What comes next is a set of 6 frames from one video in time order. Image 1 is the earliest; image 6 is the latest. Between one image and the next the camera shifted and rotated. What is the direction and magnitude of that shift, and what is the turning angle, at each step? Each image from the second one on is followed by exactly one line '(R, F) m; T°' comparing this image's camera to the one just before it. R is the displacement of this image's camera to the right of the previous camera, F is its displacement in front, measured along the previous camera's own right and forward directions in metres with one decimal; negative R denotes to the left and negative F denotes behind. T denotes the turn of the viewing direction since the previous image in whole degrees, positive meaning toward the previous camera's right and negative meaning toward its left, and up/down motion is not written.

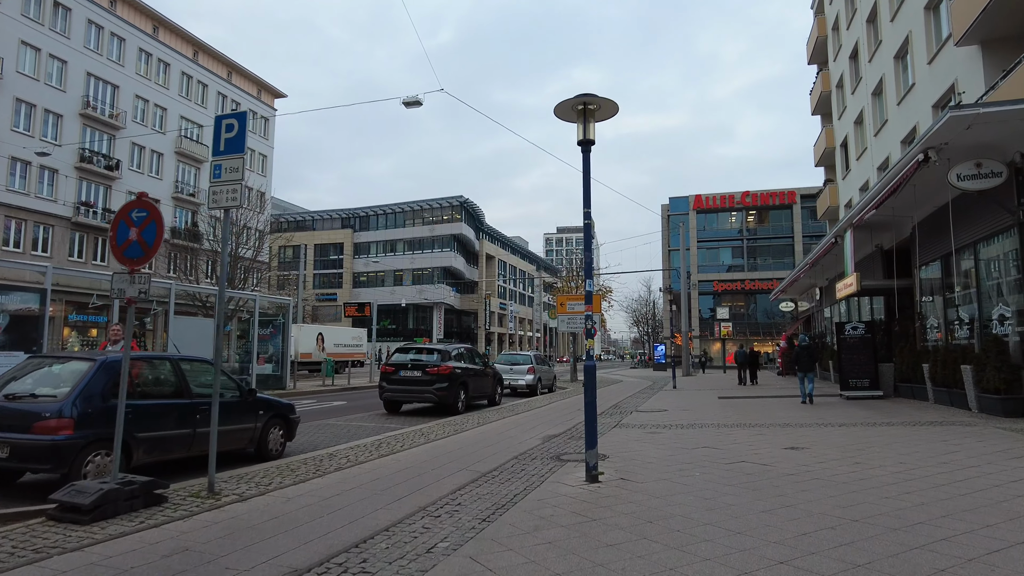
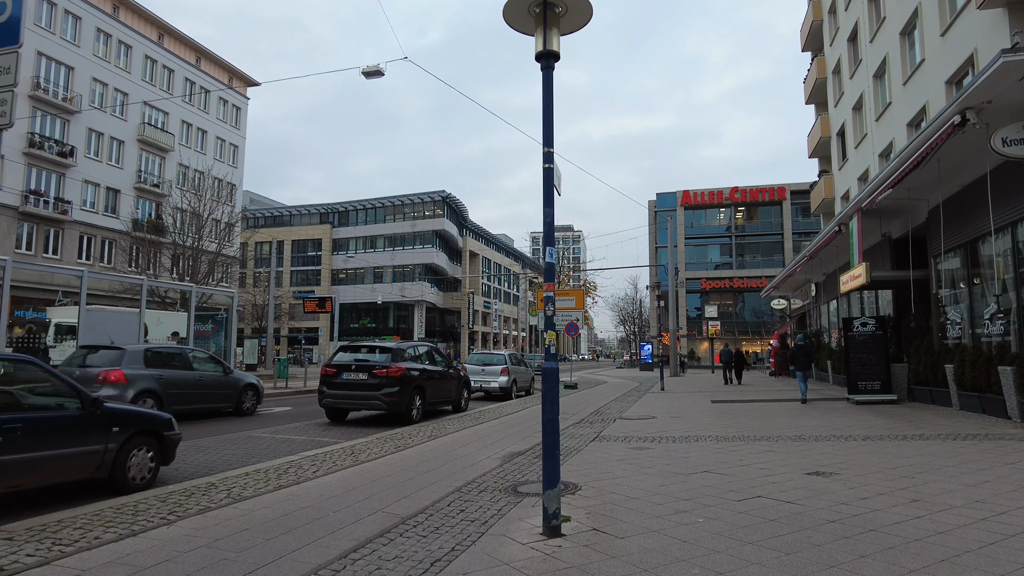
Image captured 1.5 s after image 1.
(+0.4, +2.0) m; +1°
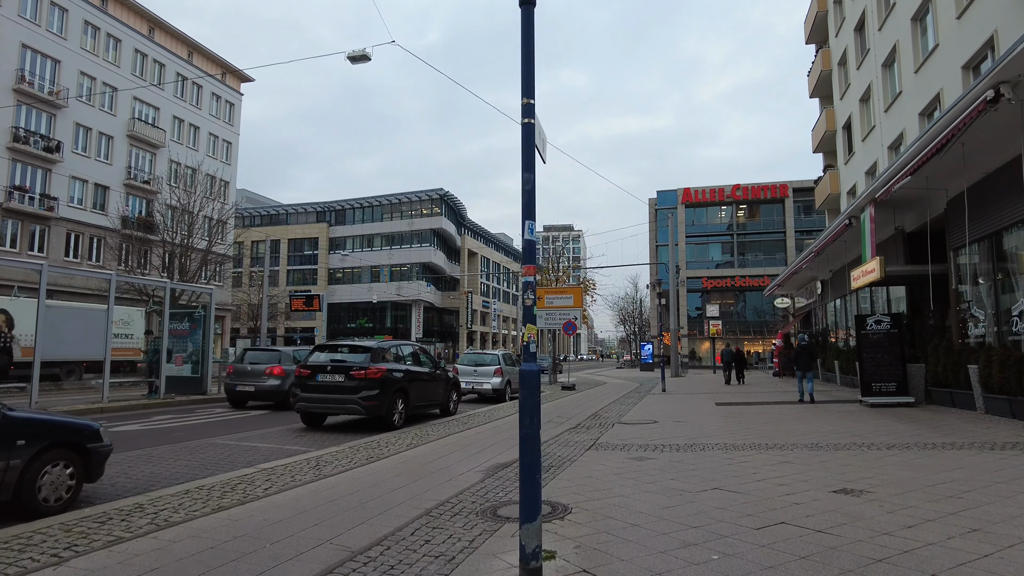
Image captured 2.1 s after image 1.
(+0.2, +0.9) m; 0°
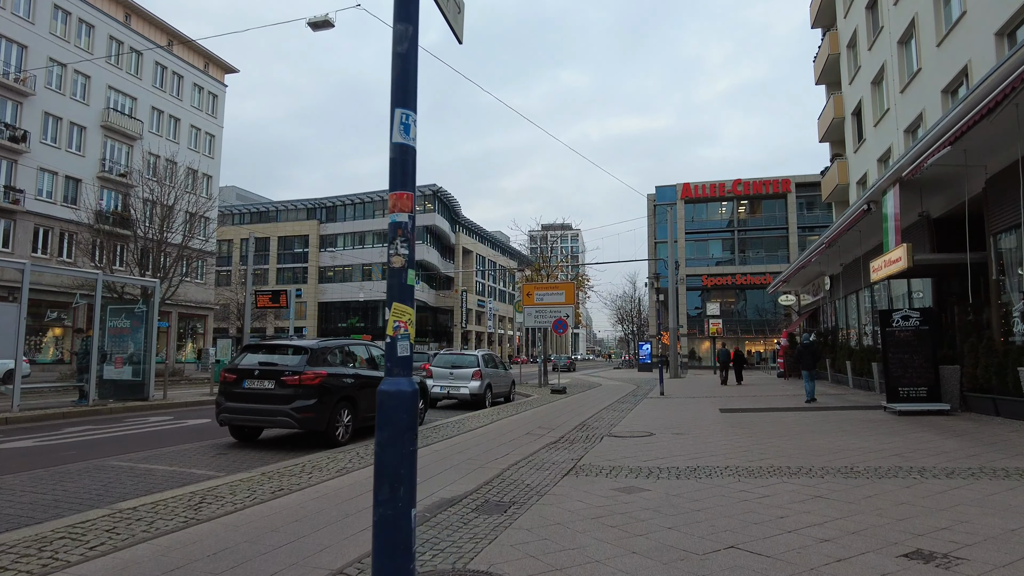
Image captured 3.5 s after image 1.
(+0.5, +1.8) m; 0°
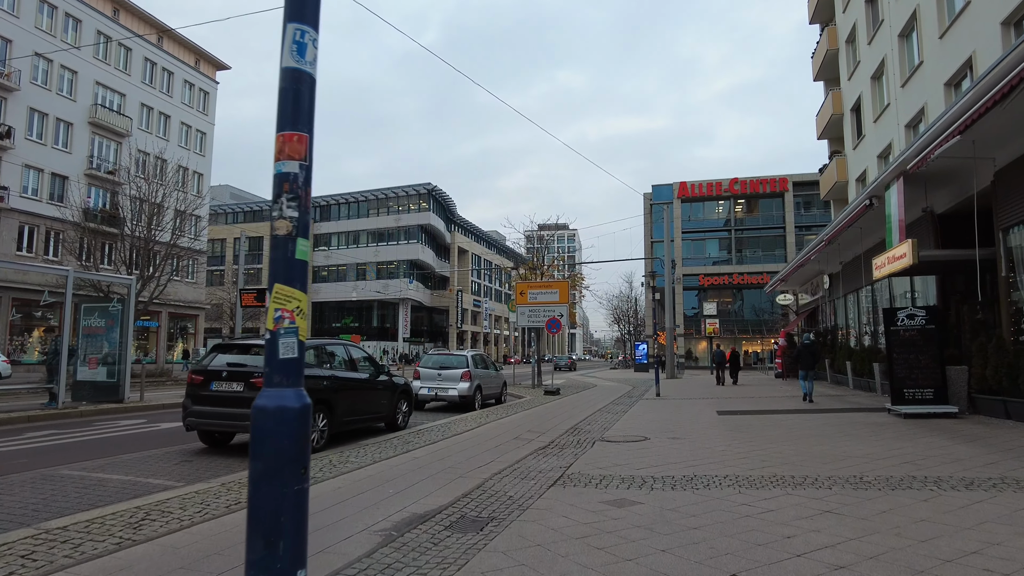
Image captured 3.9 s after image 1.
(+0.2, +0.5) m; 0°
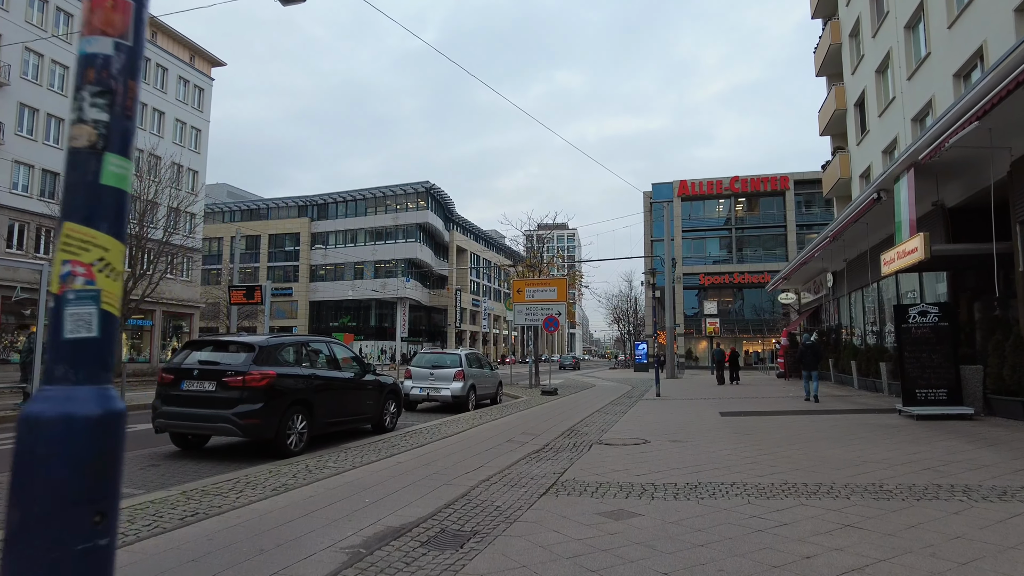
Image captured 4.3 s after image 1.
(+0.1, +0.5) m; 0°
